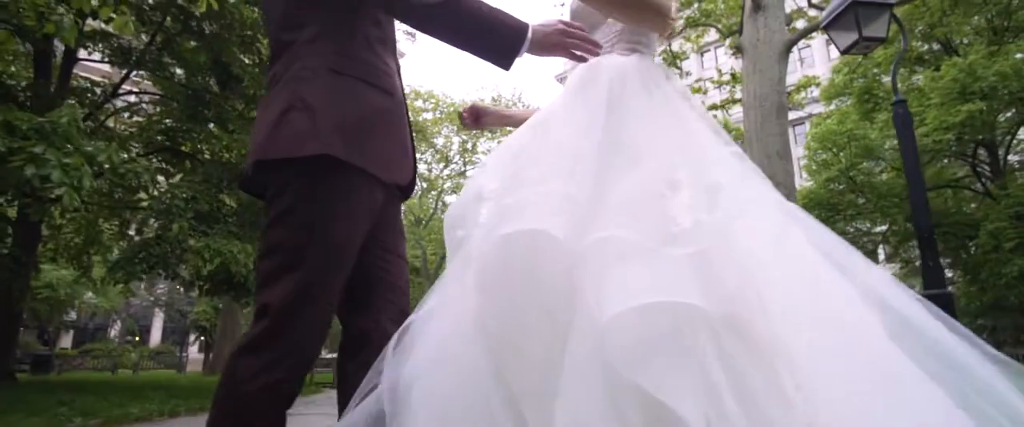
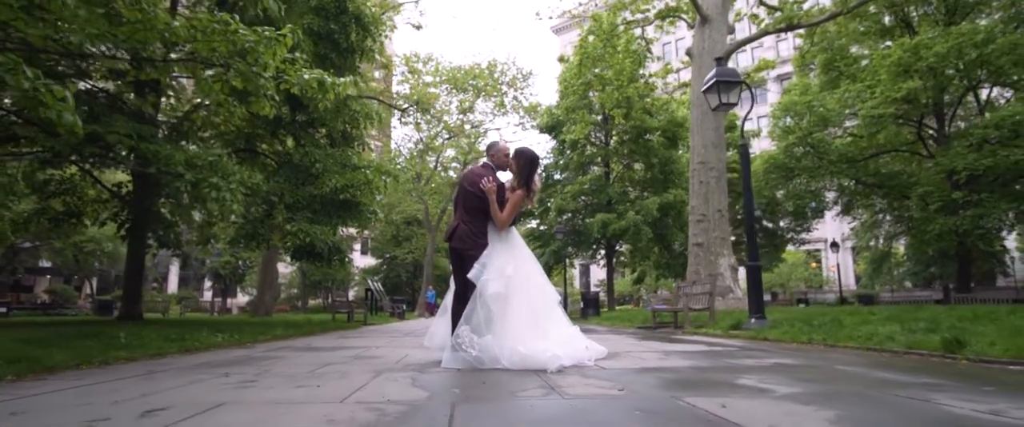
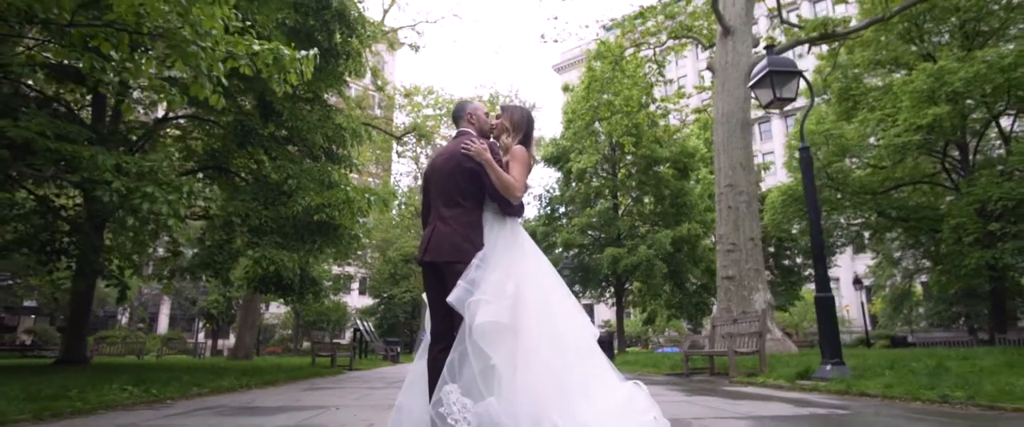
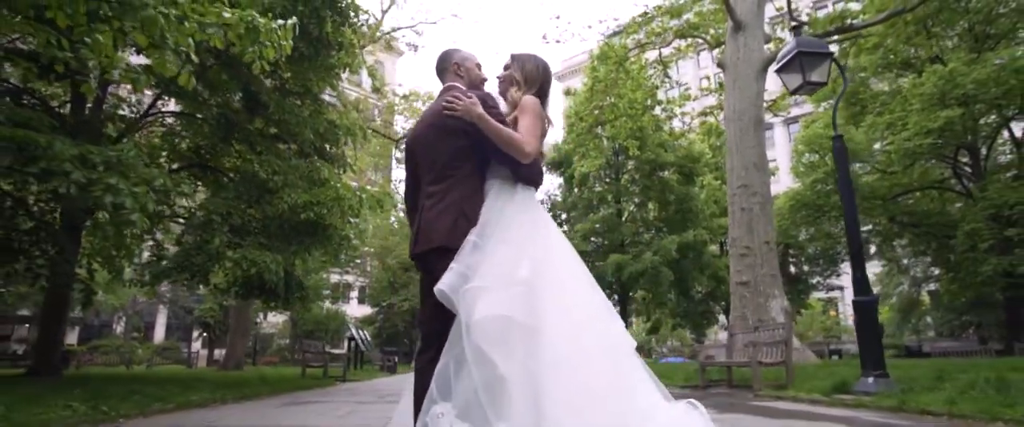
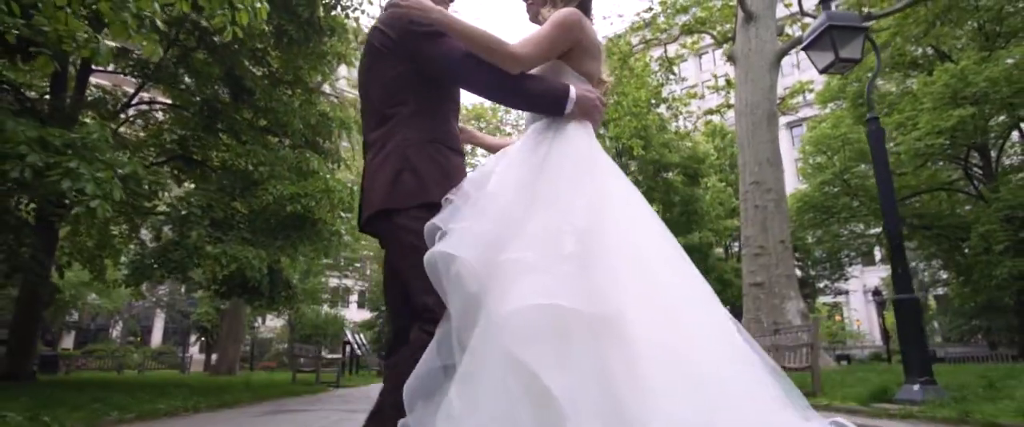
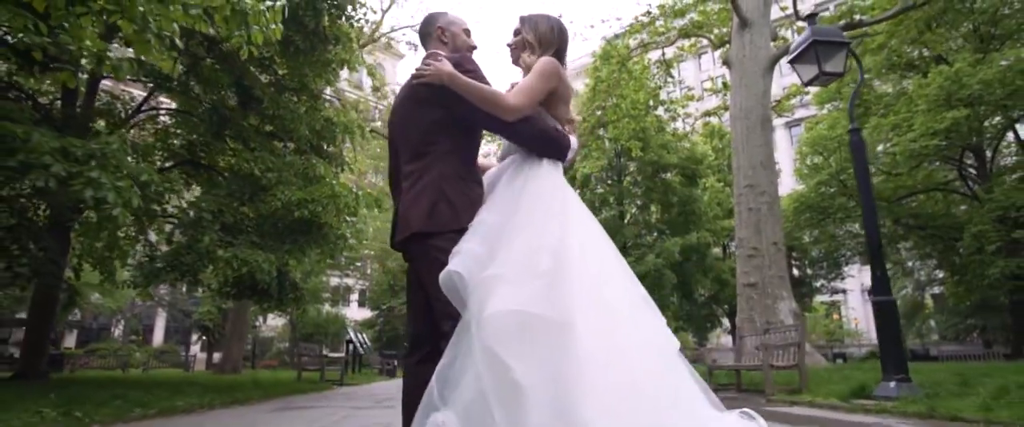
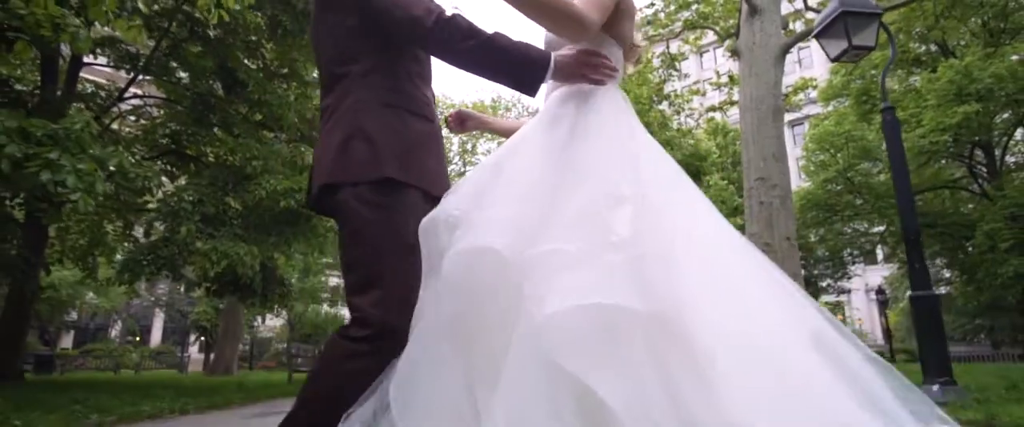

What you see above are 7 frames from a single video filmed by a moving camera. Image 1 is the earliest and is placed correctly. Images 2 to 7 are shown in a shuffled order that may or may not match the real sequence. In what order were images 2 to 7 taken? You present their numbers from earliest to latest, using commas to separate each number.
7, 5, 6, 4, 3, 2
